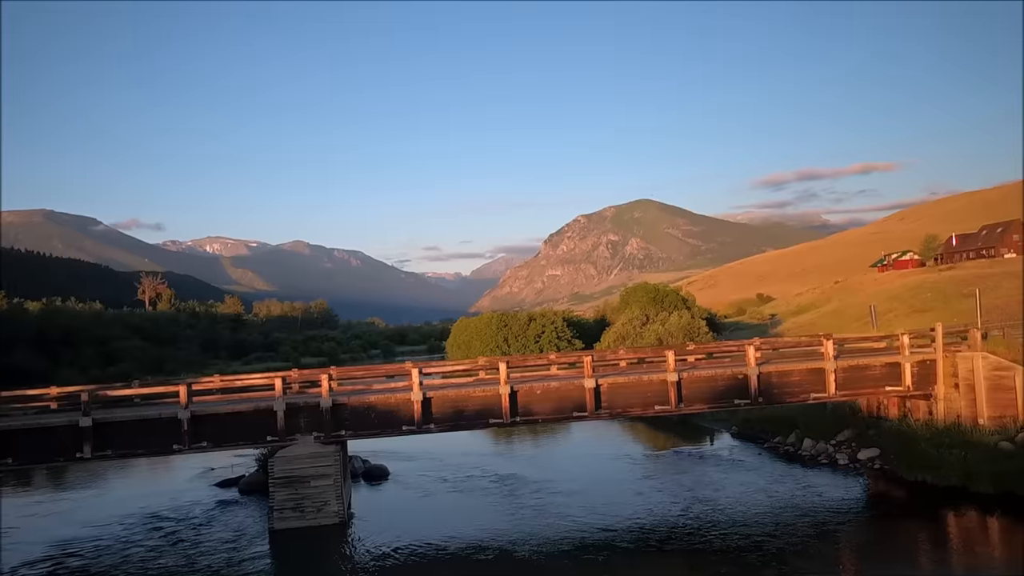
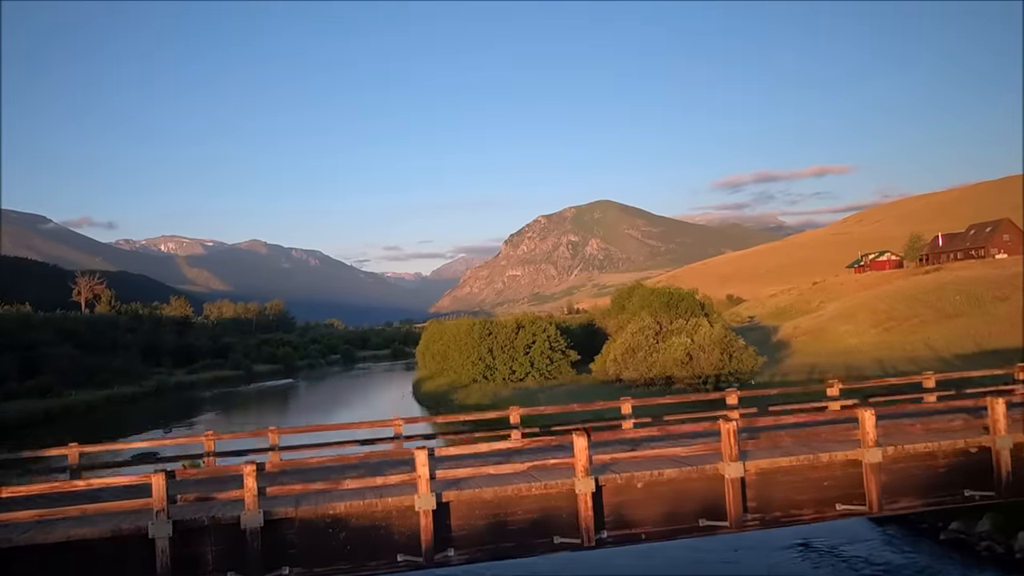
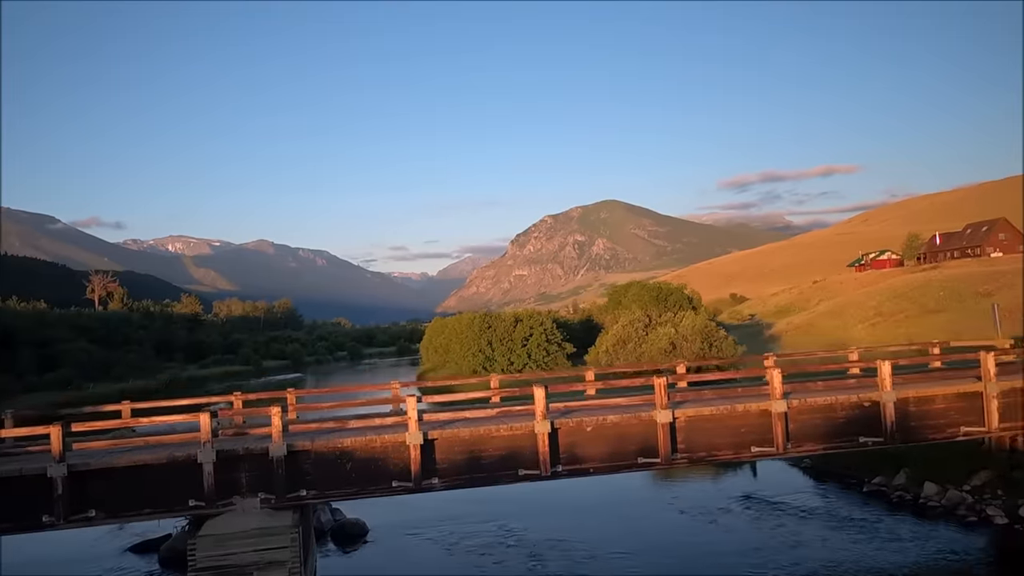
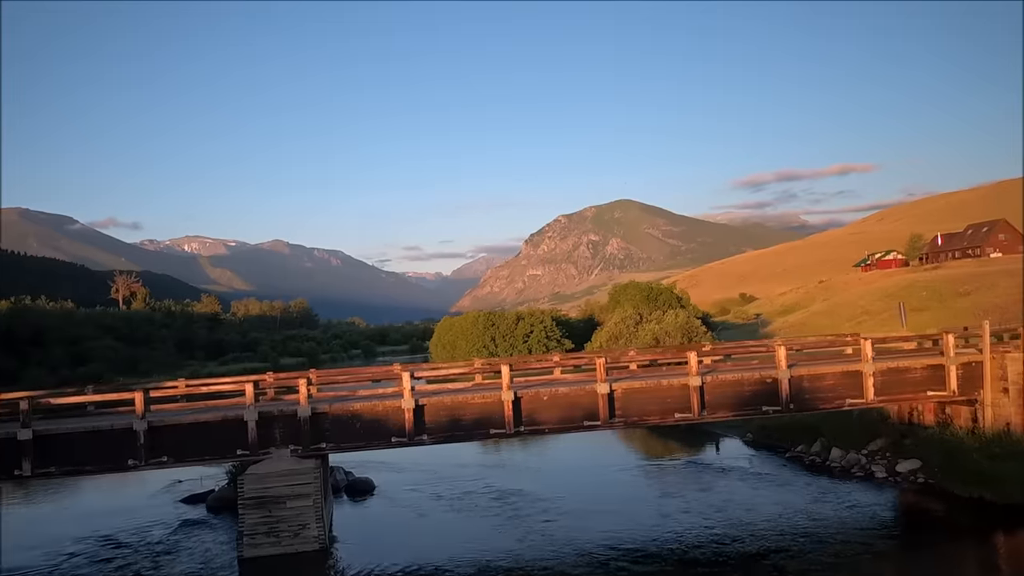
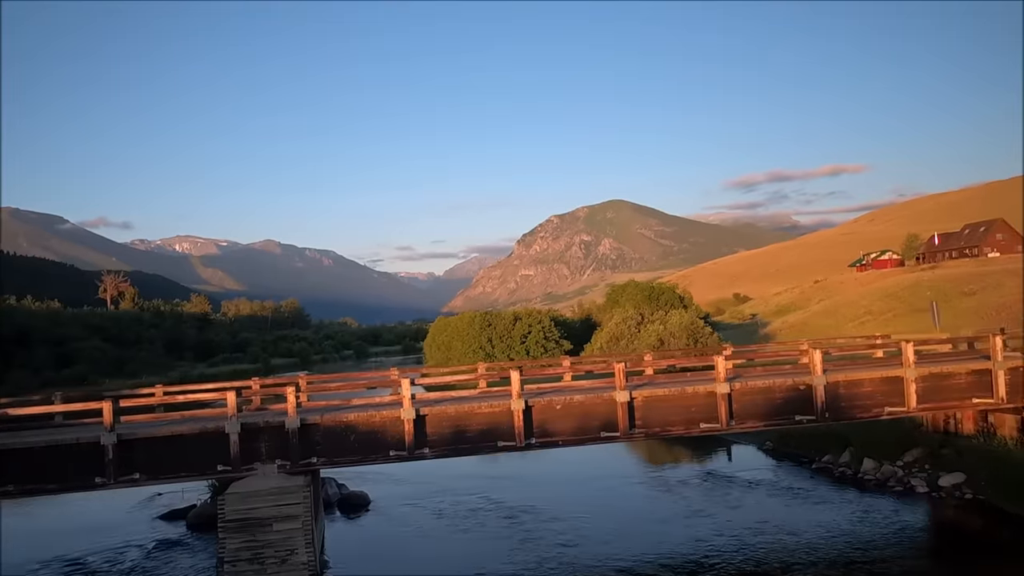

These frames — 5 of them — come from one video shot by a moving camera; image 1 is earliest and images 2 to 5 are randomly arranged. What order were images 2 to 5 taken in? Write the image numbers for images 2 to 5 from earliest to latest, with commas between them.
4, 5, 3, 2
